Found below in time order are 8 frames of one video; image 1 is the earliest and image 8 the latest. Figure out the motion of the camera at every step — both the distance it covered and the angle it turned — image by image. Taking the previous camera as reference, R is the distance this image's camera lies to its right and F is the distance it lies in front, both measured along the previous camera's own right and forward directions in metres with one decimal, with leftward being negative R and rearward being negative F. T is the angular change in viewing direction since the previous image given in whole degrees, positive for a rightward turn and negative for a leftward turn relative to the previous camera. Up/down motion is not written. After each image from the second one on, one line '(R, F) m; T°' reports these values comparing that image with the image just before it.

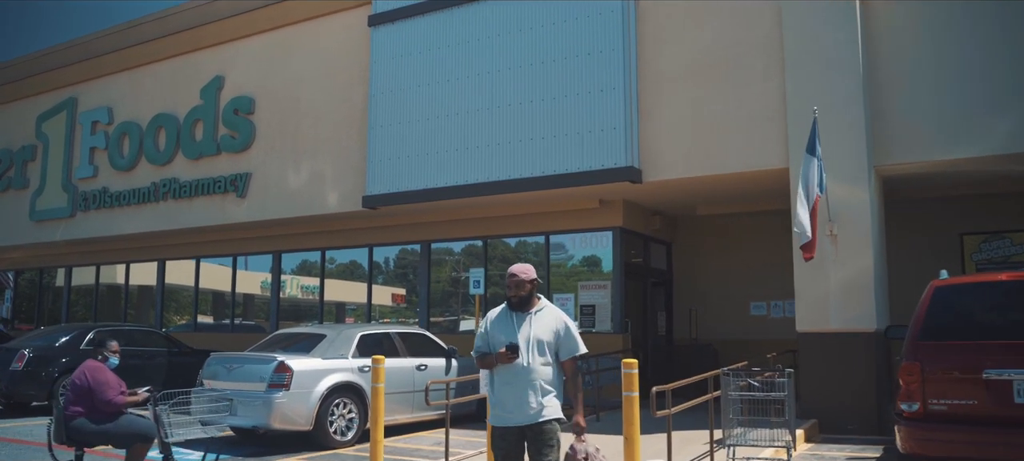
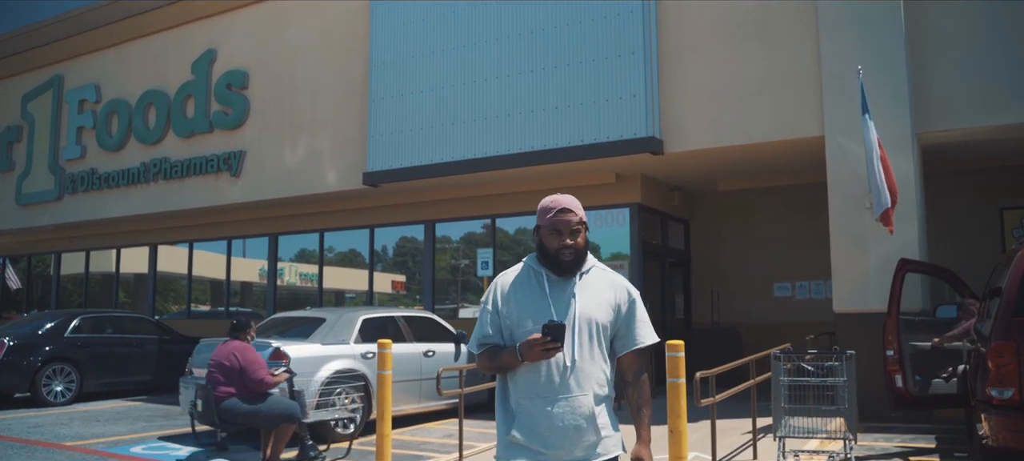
(-0.2, +0.8) m; 0°
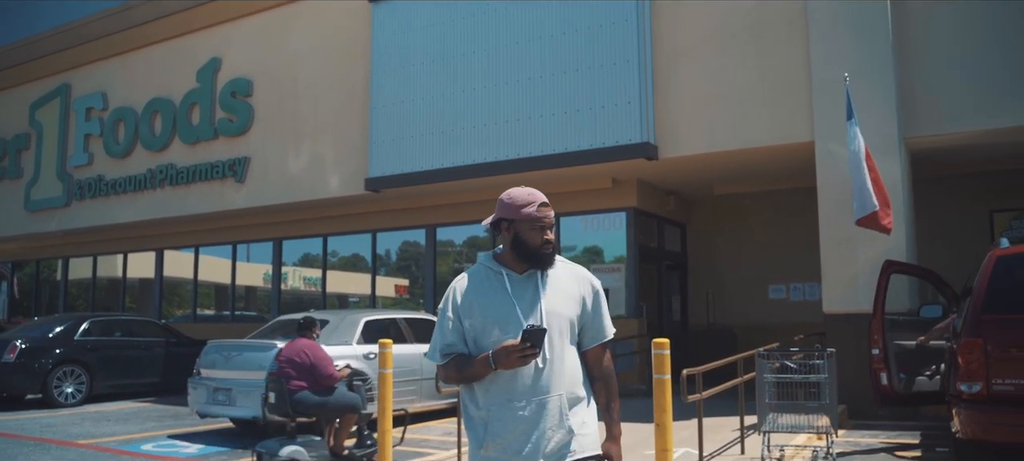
(+0.1, -0.3) m; 0°
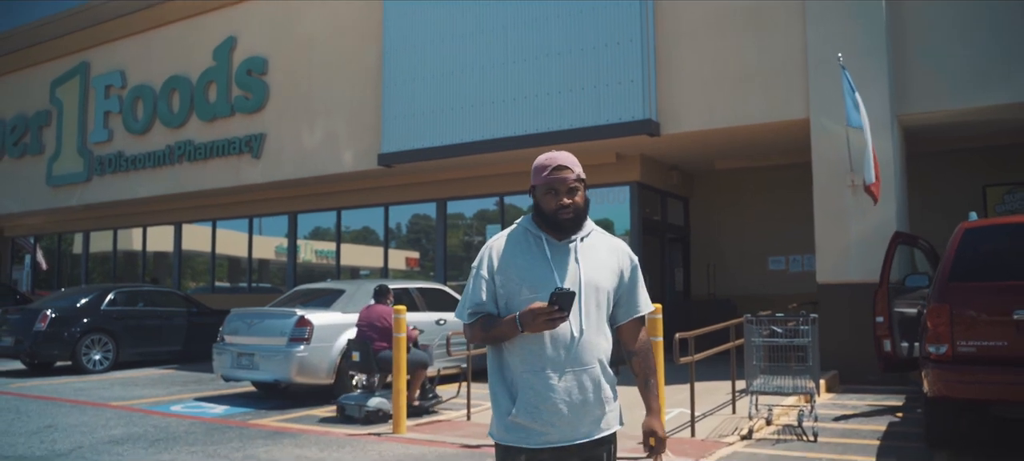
(0.0, -0.5) m; -1°
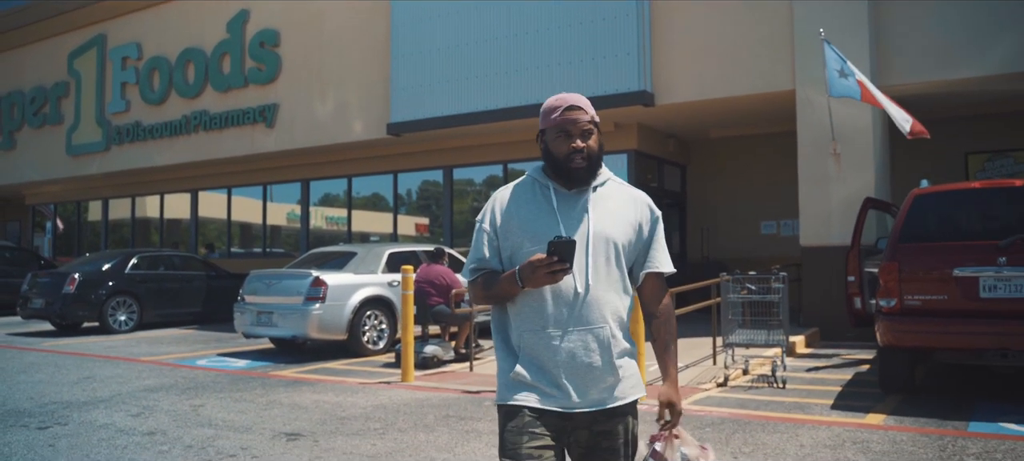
(+0.1, -0.7) m; -1°
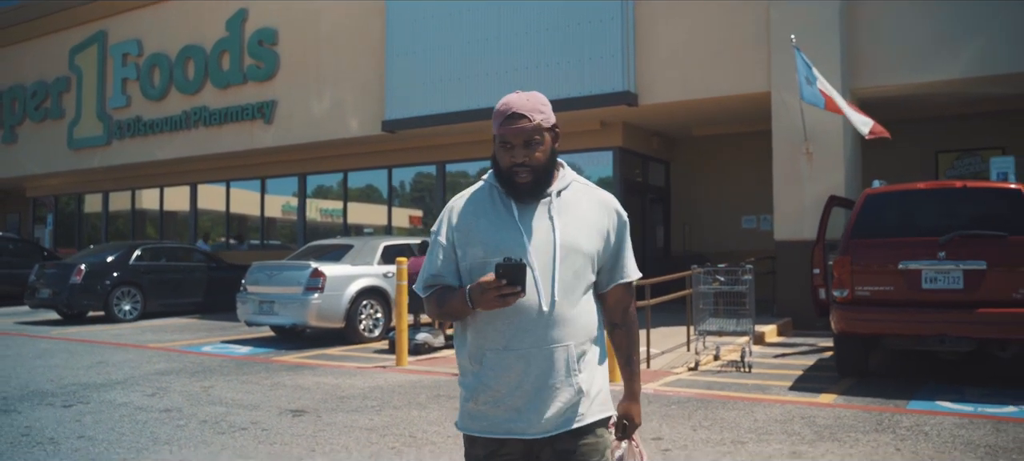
(+0.1, -0.6) m; 0°
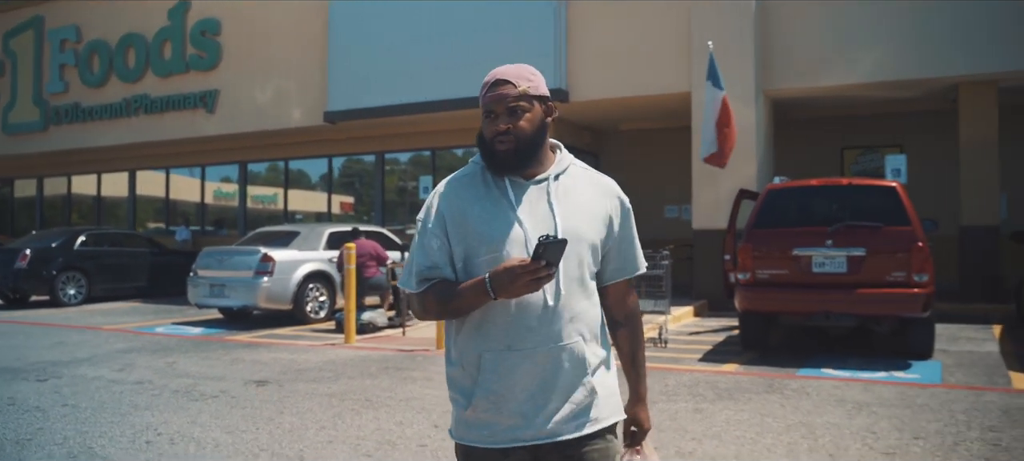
(-0.1, -0.8) m; +4°
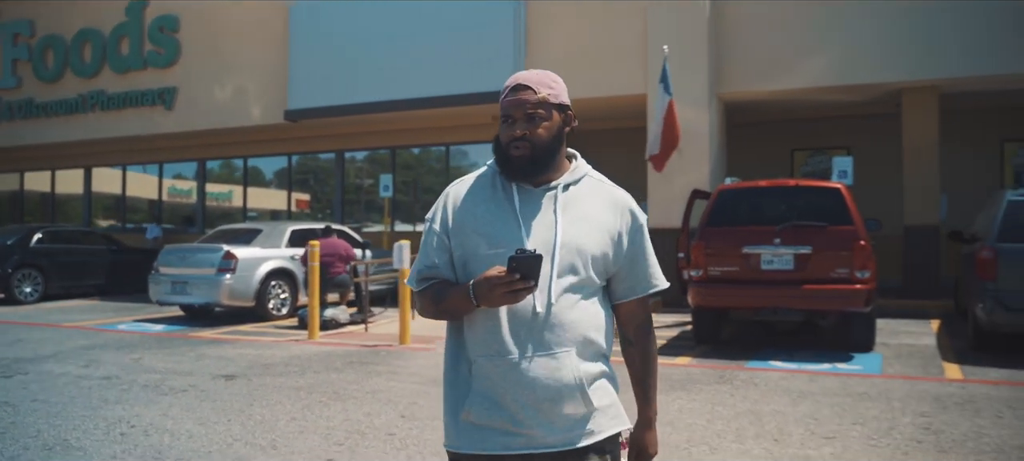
(0.0, -0.3) m; +3°
